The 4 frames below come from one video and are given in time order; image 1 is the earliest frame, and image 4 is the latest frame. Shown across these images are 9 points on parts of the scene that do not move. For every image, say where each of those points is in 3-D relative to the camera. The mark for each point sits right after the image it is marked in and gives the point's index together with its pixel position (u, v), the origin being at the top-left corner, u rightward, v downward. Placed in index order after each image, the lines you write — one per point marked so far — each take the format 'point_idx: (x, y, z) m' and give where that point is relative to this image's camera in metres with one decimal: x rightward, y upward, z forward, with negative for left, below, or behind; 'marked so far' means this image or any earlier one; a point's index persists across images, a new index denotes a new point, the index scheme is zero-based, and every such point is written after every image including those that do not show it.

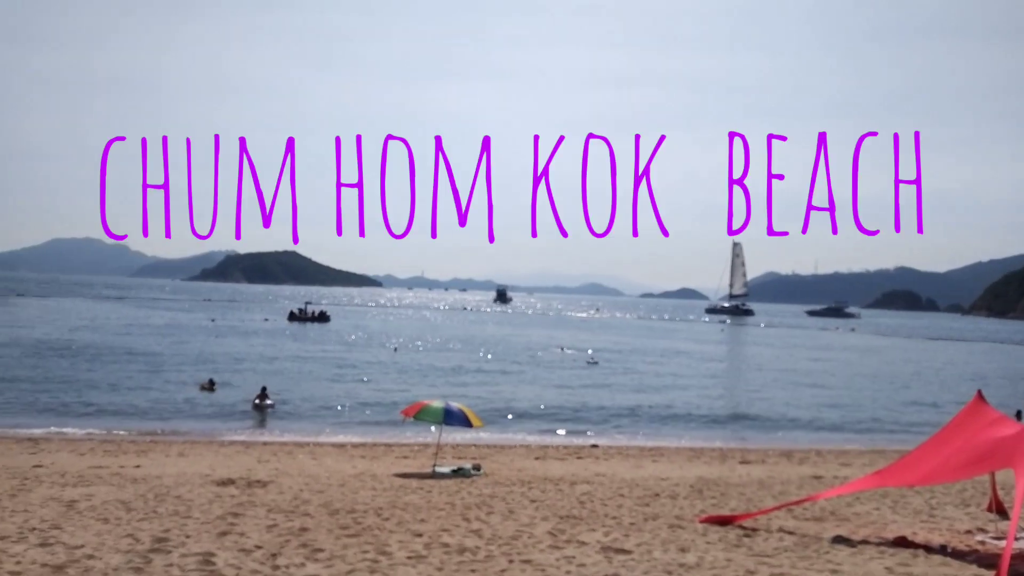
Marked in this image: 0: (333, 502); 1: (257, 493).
0: (-3.6, -4.4, +18.6) m
1: (-5.1, -4.1, +18.7) m
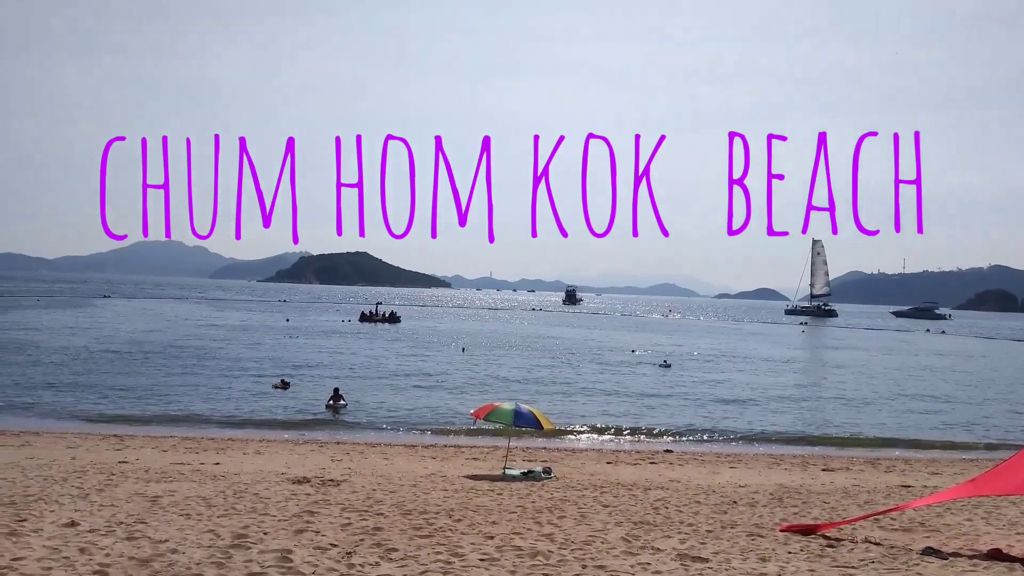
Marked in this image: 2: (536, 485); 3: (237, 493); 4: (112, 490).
0: (-2.1, -4.4, +18.6) m
1: (-3.7, -4.2, +18.9) m
2: (+0.6, -4.2, +19.3) m
3: (-5.6, -4.2, +18.8) m
4: (-8.3, -4.2, +18.9) m
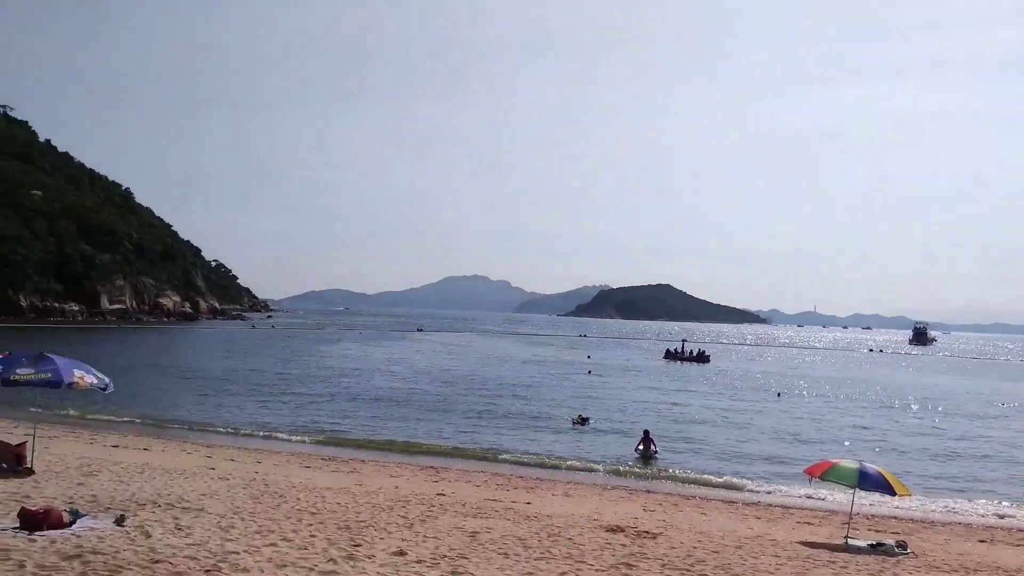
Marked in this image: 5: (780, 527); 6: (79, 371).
0: (+3.8, -5.1, +16.3) m
1: (+2.5, -4.9, +17.2) m
2: (+6.5, -4.8, +15.9) m
3: (+0.7, -4.9, +17.9) m
4: (-1.7, -5.0, +19.2) m
5: (+5.2, -4.6, +17.6) m
6: (-8.5, -1.6, +17.7) m
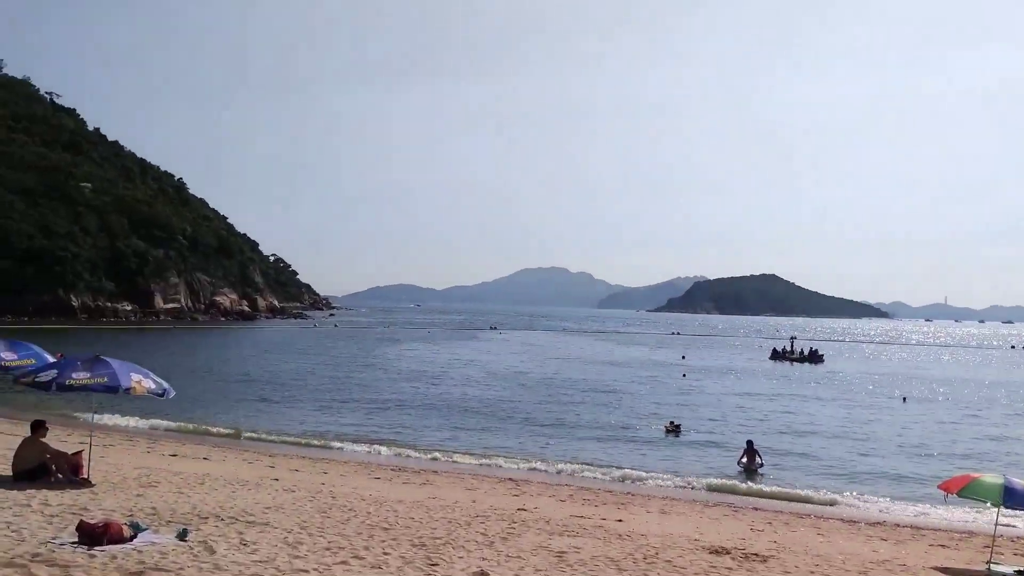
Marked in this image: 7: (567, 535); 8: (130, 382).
0: (+5.2, -4.9, +14.1) m
1: (+4.0, -4.7, +15.2) m
2: (+7.9, -4.6, +13.4) m
3: (+2.3, -4.8, +16.0) m
4: (0.0, -4.9, +17.5) m
5: (+6.7, -4.4, +15.2) m
6: (-6.9, -1.6, +16.7) m
7: (+1.0, -4.8, +17.4) m
8: (-6.9, -1.7, +16.3) m
